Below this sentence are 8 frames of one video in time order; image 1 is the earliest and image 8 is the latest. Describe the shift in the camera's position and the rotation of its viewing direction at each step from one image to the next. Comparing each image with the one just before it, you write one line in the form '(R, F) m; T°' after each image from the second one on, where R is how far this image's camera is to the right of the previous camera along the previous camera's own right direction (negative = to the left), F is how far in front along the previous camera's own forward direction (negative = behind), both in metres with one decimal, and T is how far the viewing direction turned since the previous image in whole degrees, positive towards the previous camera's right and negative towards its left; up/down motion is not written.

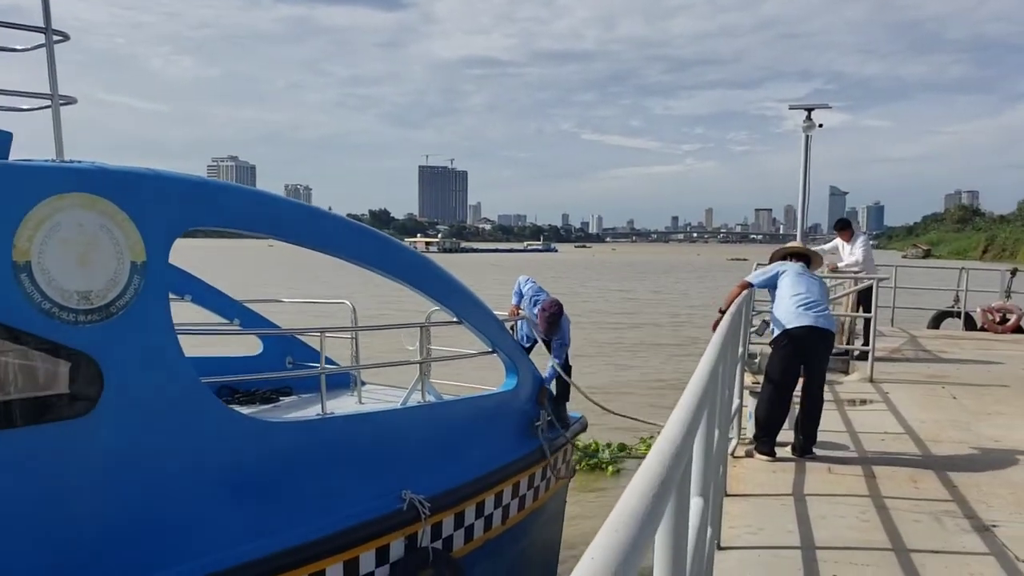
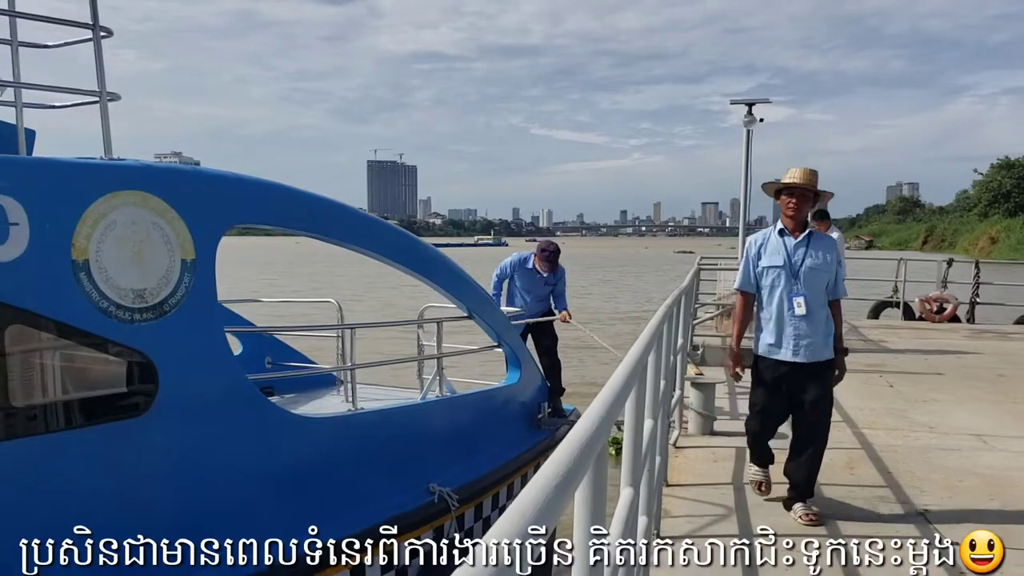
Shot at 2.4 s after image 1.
(+0.1, -0.2) m; +3°
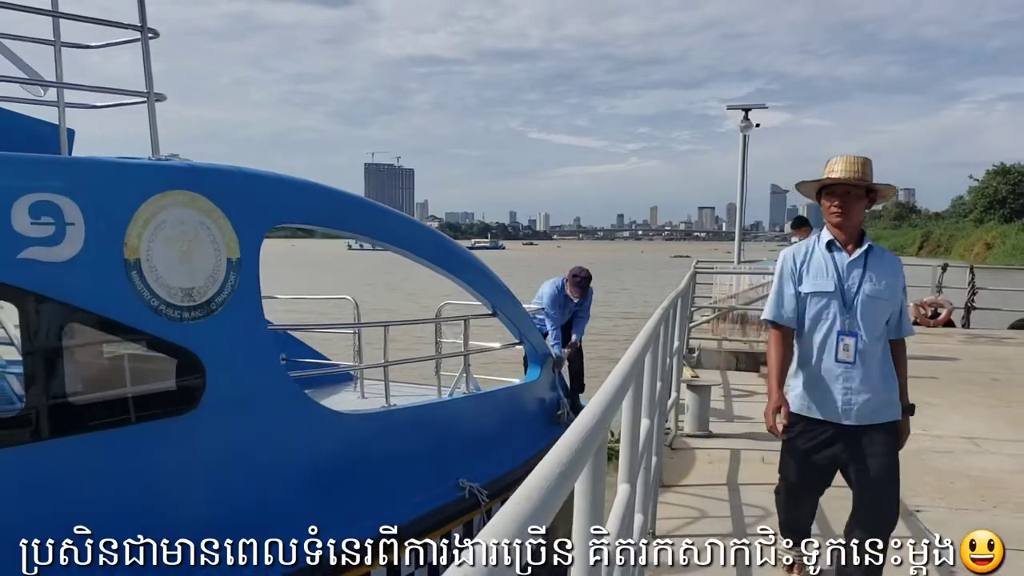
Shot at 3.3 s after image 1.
(0.0, -0.2) m; 0°
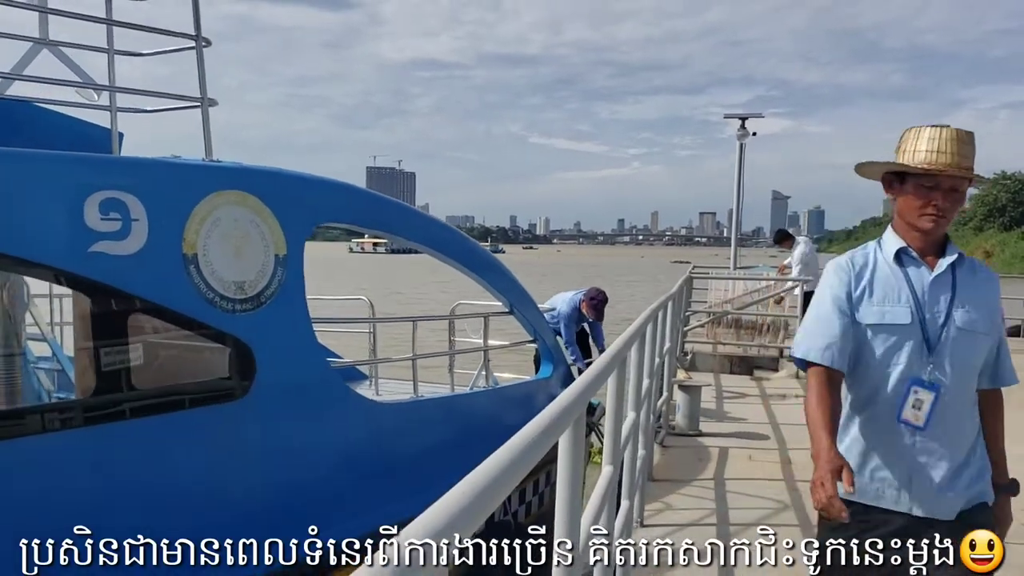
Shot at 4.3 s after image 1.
(0.0, -1.1) m; 0°
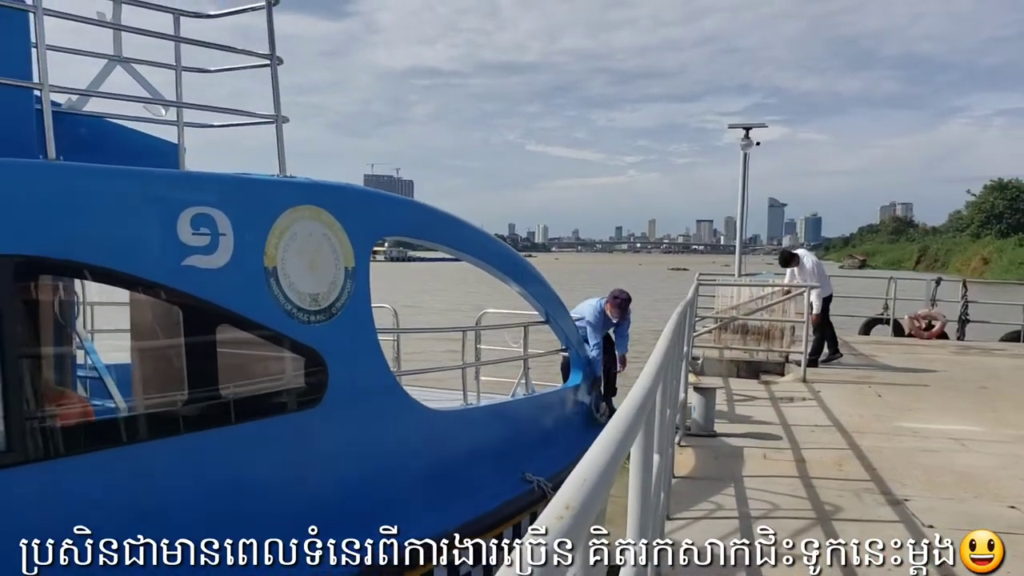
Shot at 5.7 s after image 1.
(-0.6, -0.6) m; 0°
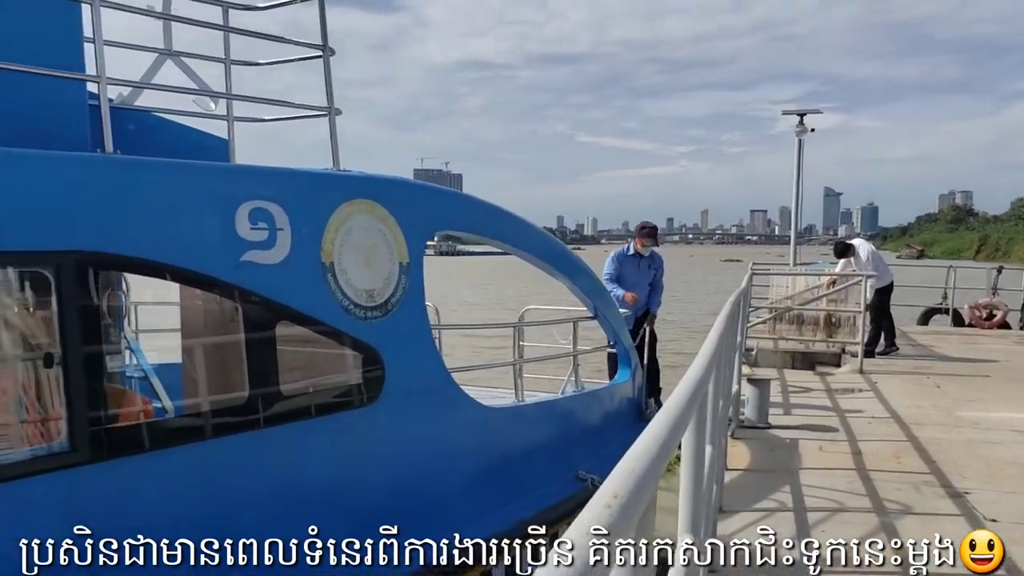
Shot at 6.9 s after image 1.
(0.0, 0.0) m; -3°
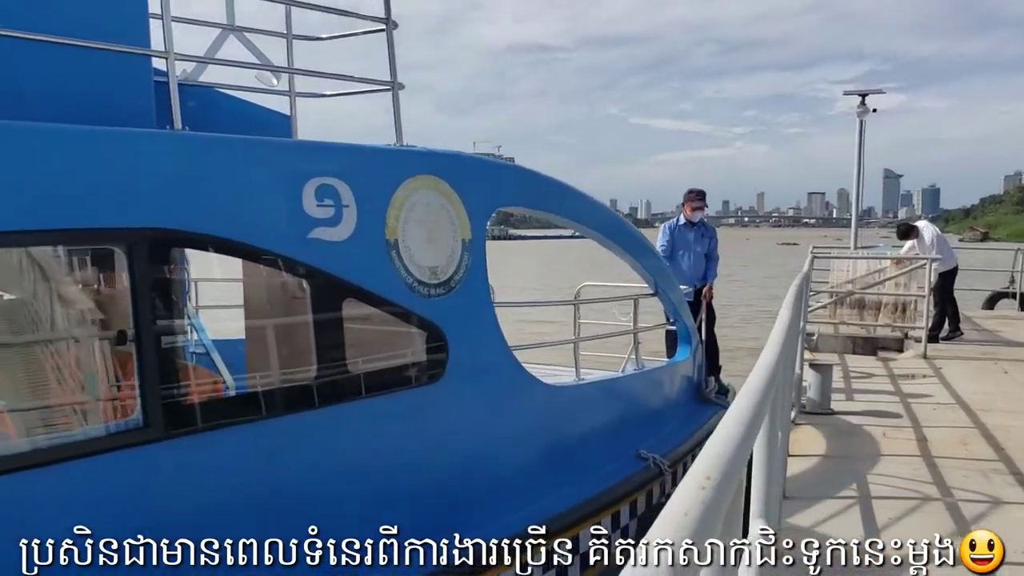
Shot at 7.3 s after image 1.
(-0.1, +0.1) m; -3°
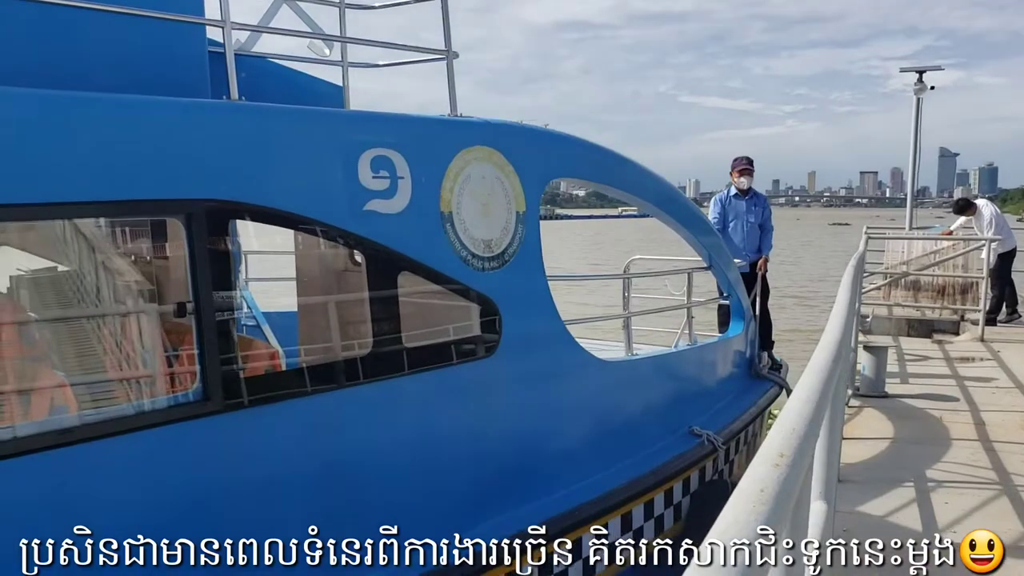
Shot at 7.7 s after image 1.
(-0.1, +0.1) m; -3°
